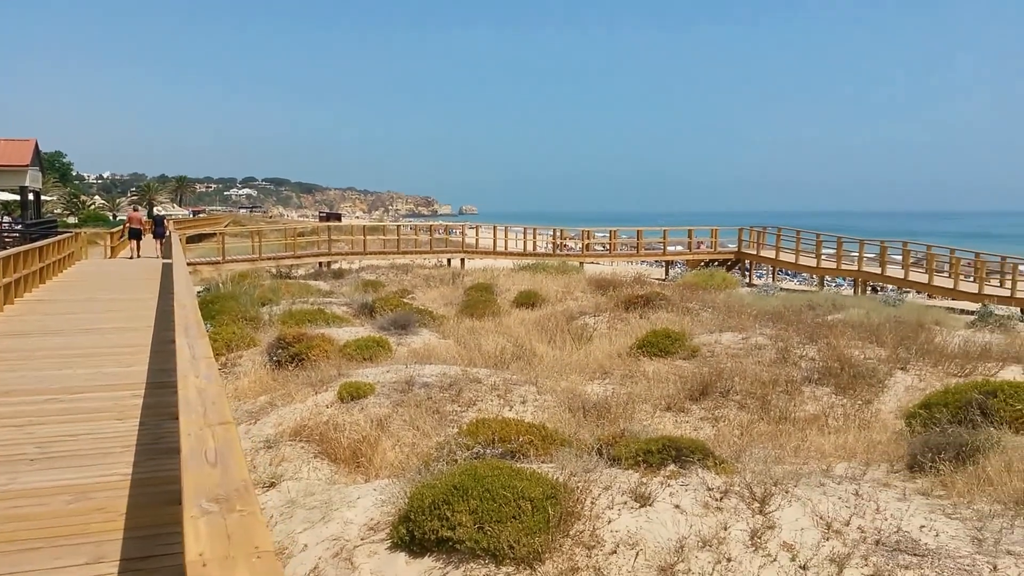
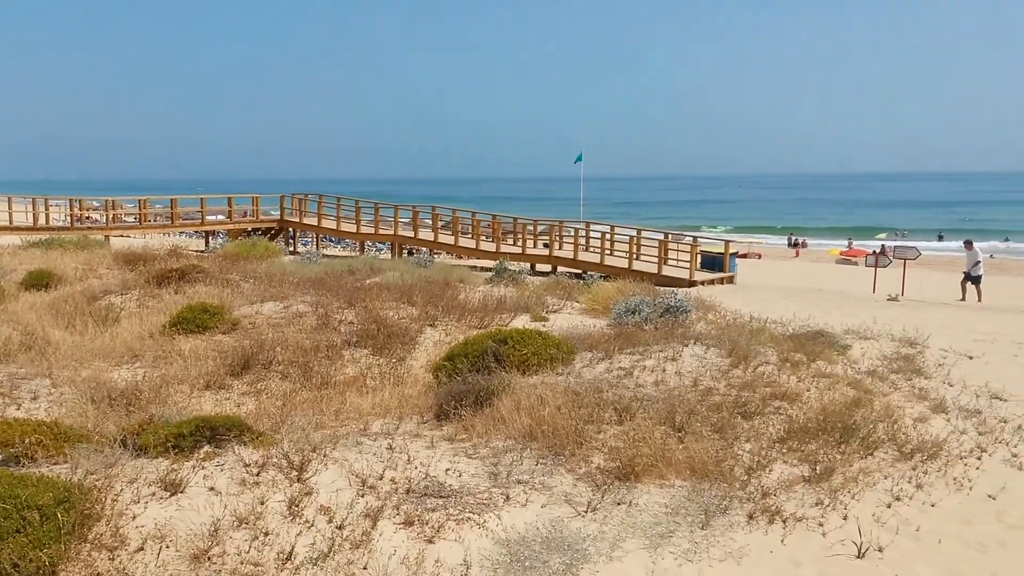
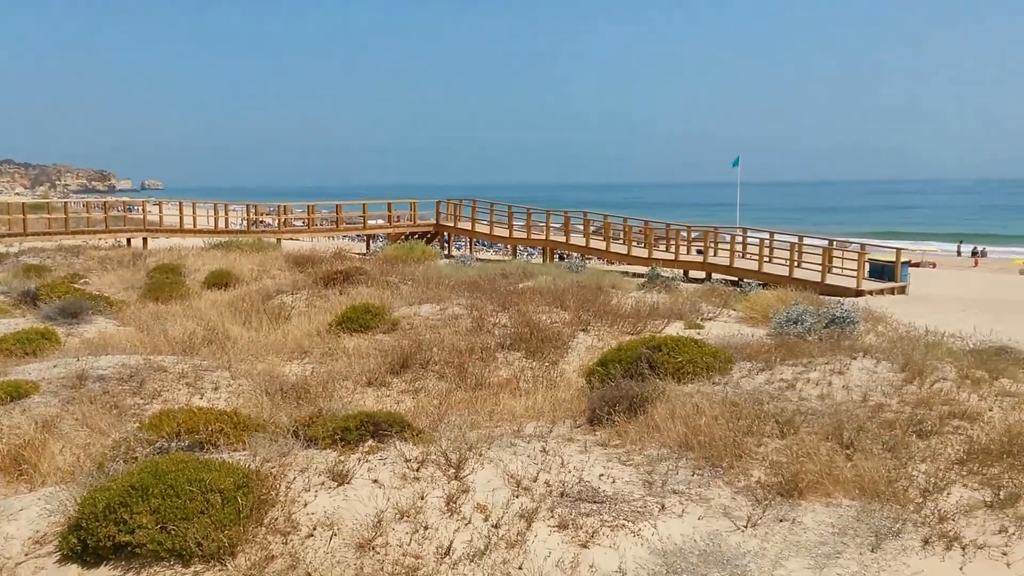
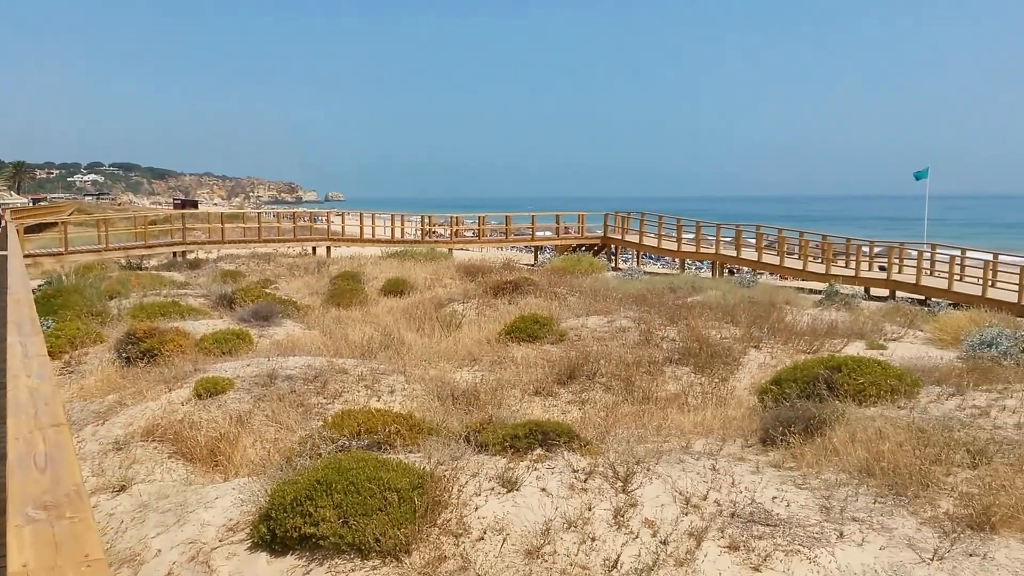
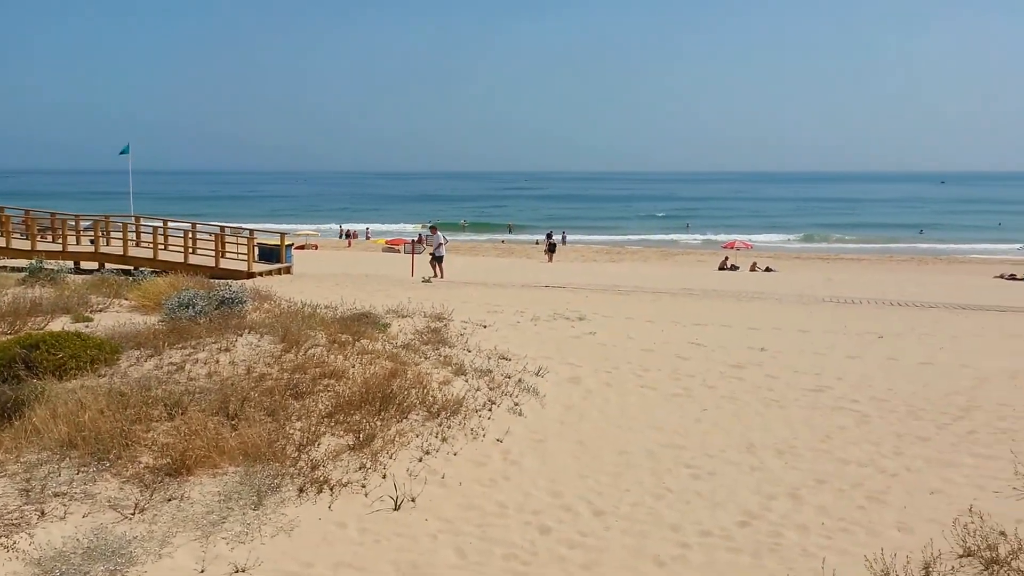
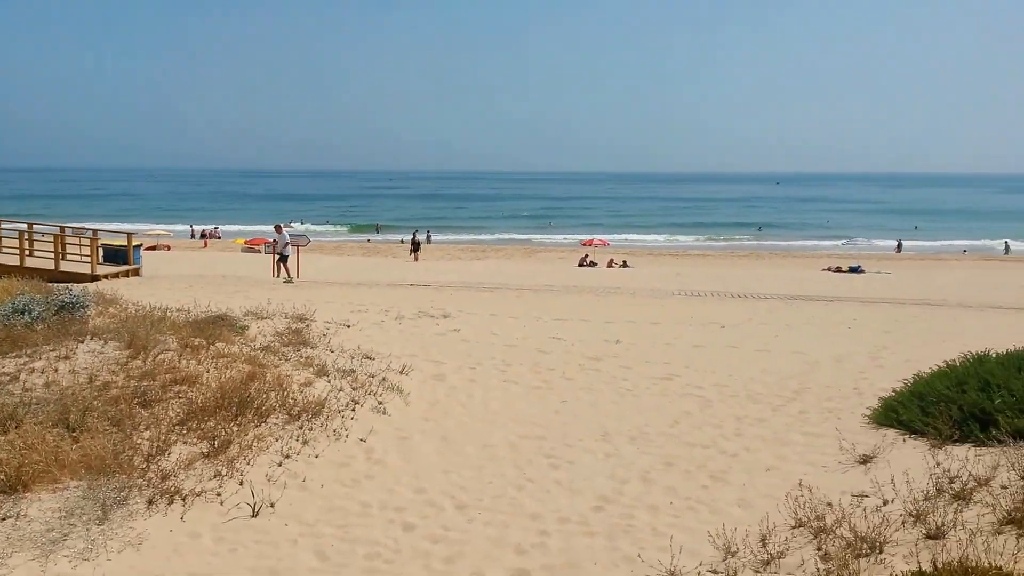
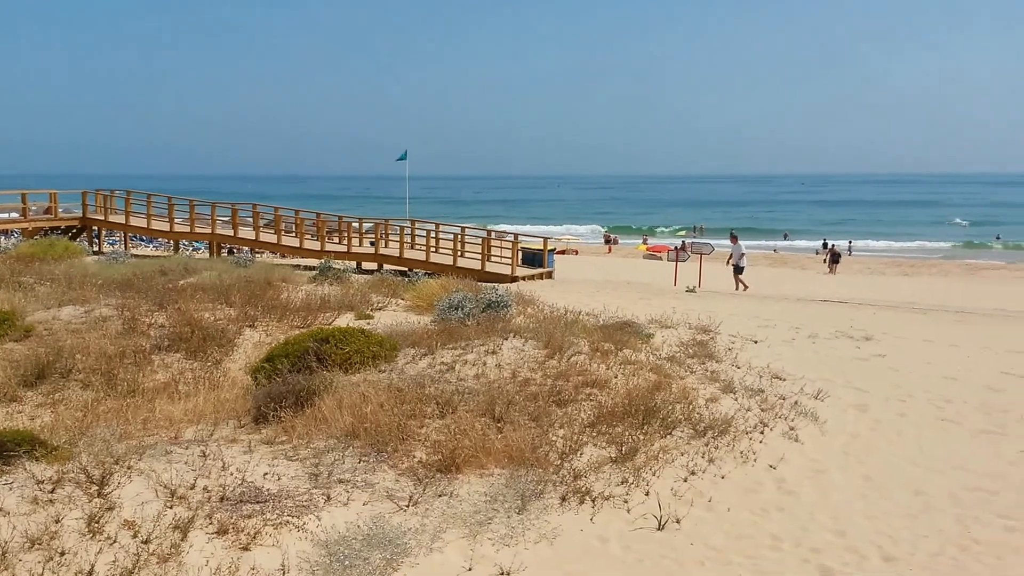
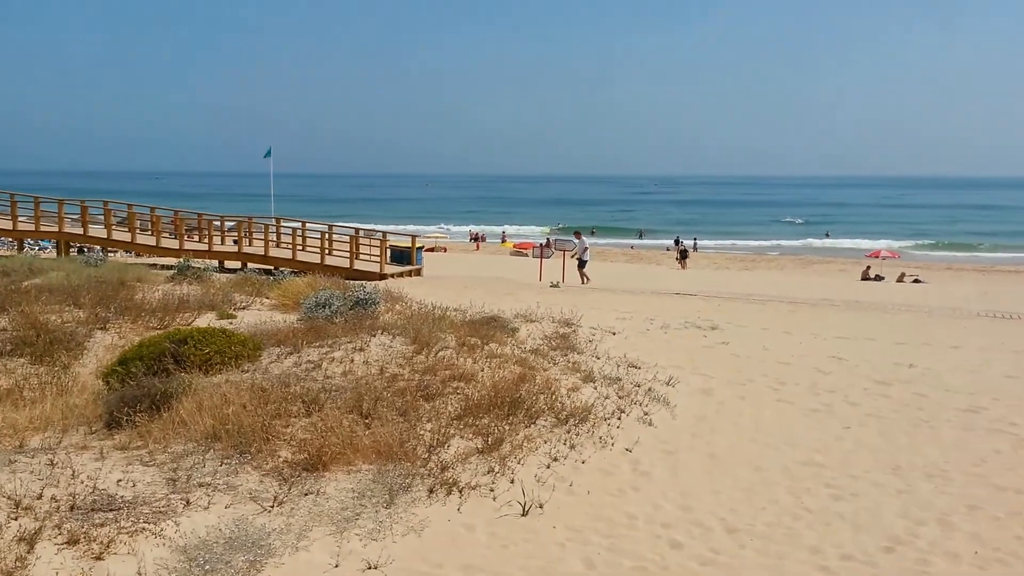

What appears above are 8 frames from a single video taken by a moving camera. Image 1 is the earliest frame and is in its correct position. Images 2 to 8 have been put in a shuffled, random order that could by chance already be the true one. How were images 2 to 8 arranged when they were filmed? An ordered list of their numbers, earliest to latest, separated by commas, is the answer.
4, 3, 2, 7, 8, 5, 6
